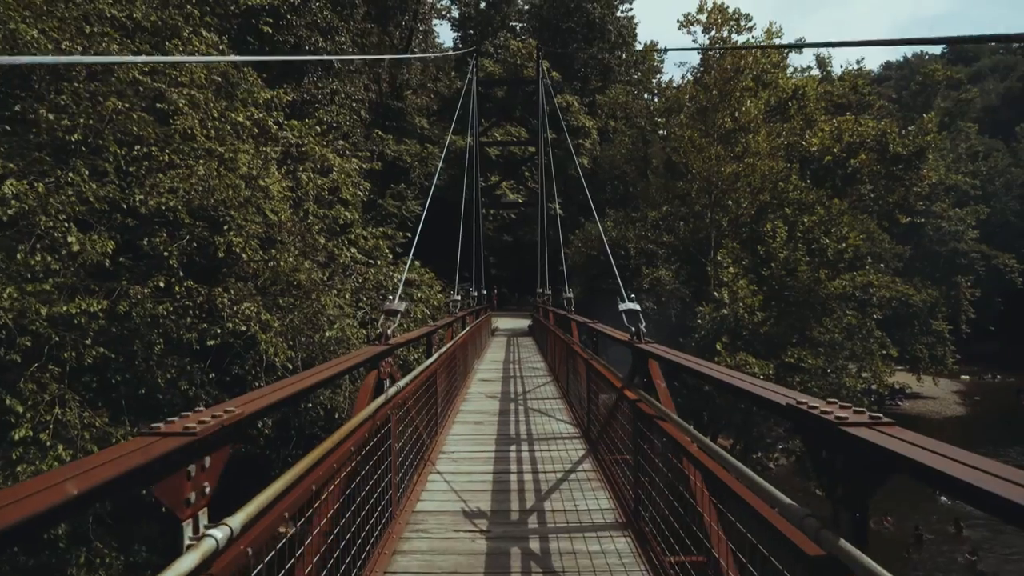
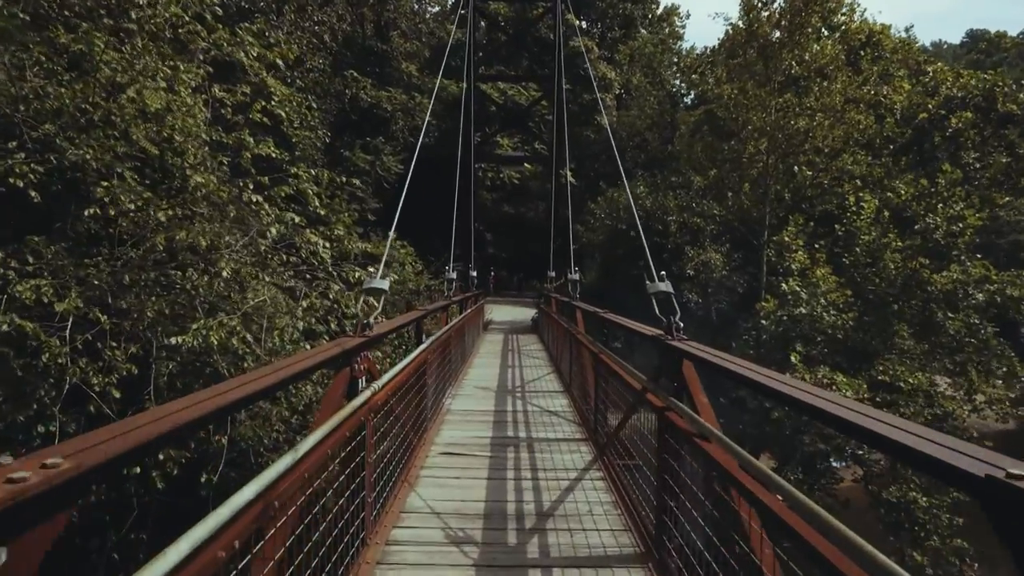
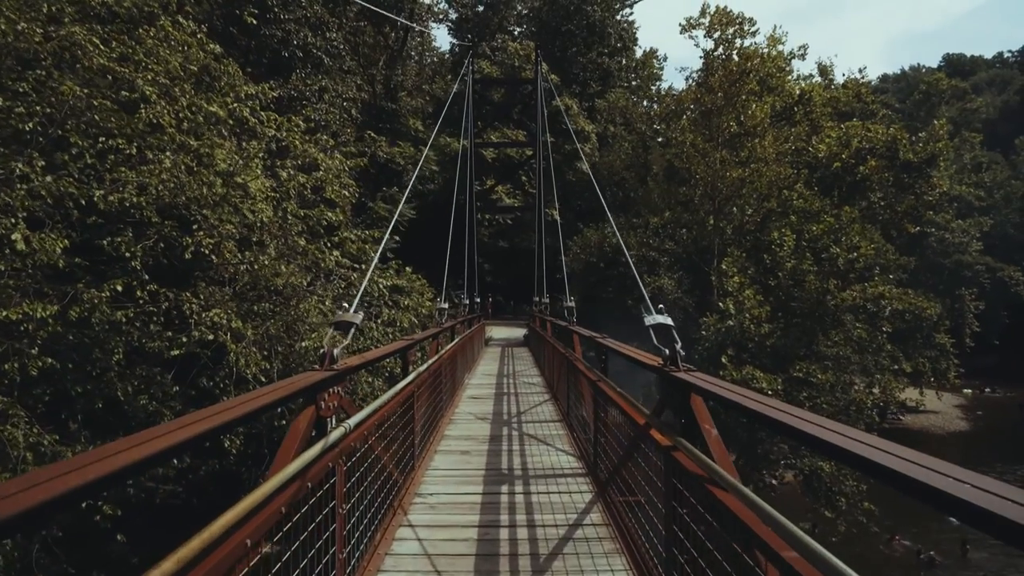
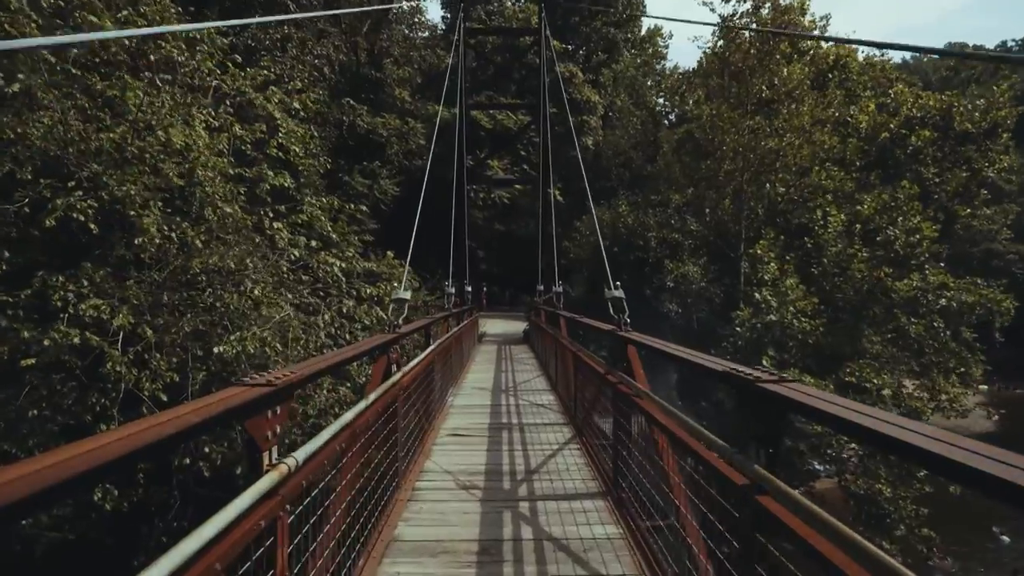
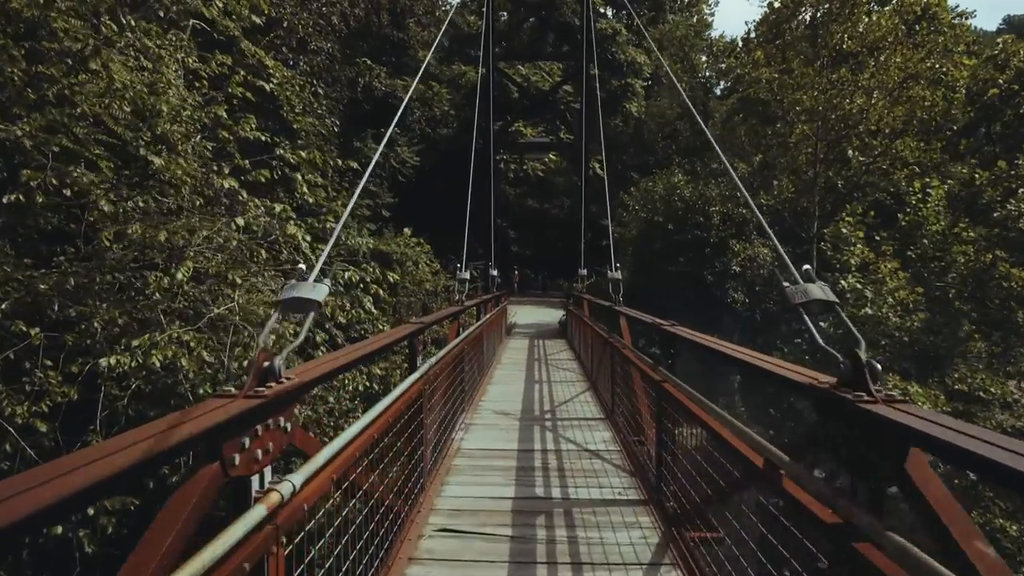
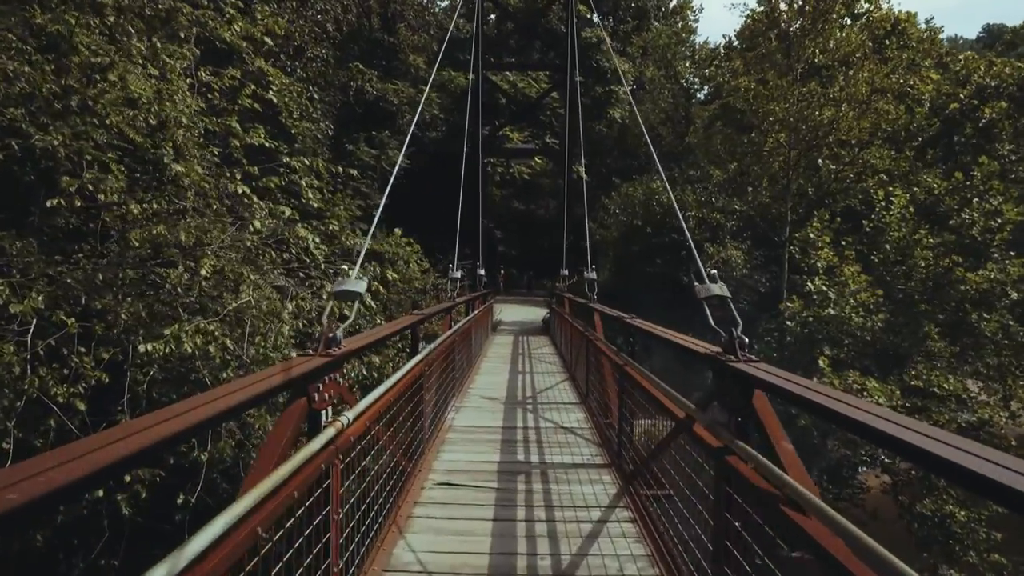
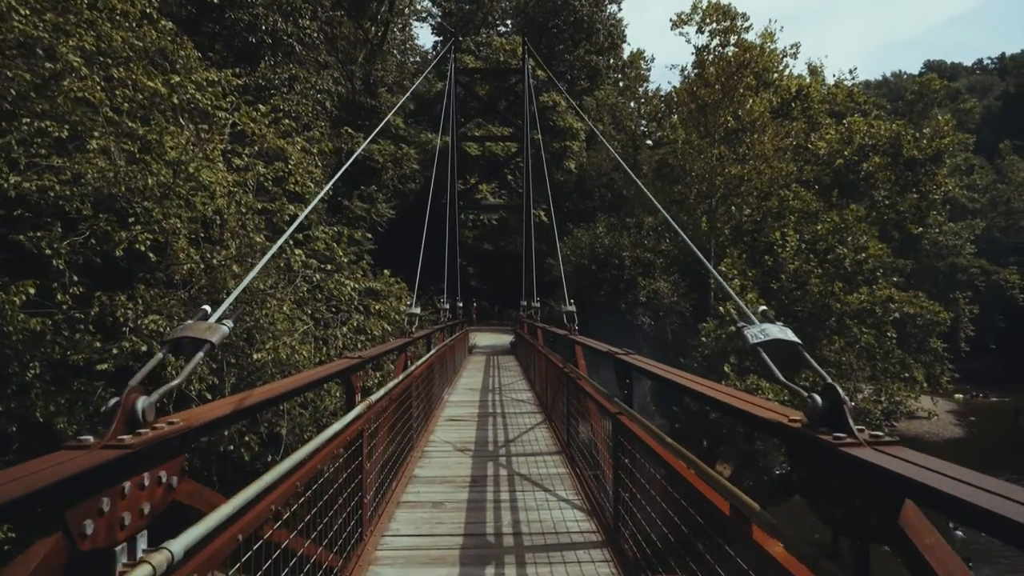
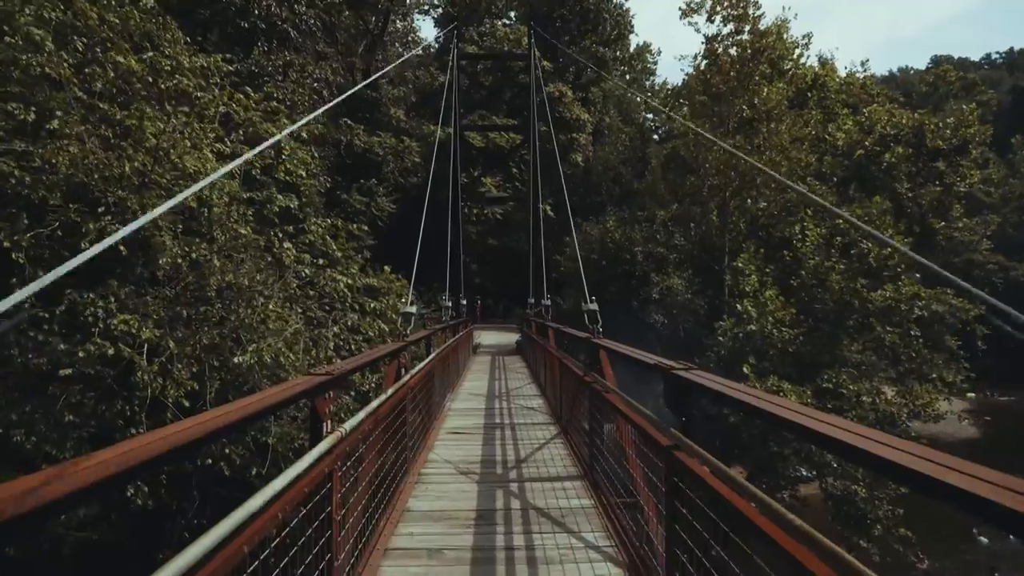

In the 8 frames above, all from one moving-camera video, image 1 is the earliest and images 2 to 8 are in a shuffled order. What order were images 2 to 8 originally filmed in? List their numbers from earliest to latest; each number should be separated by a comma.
3, 7, 8, 4, 2, 6, 5
